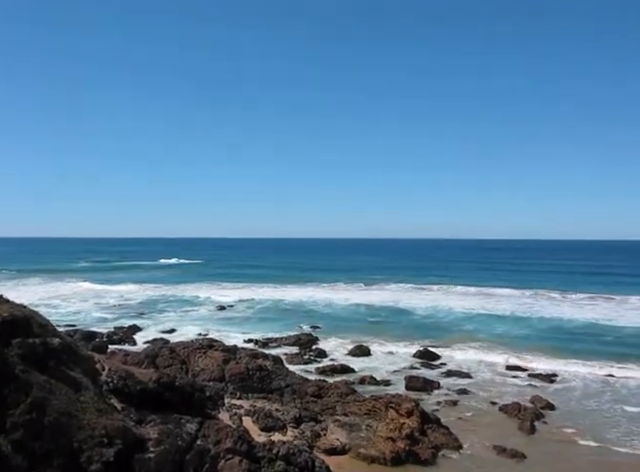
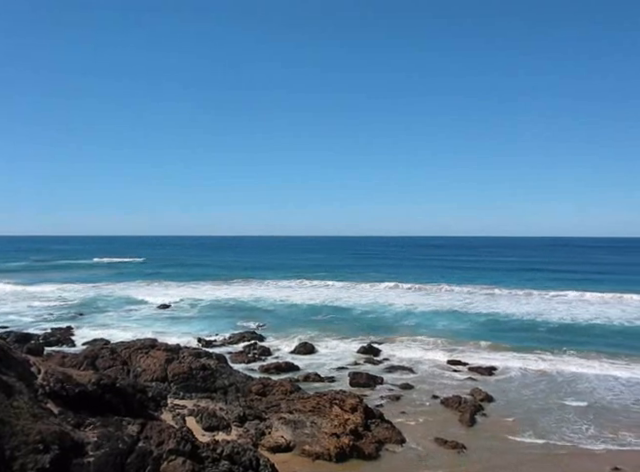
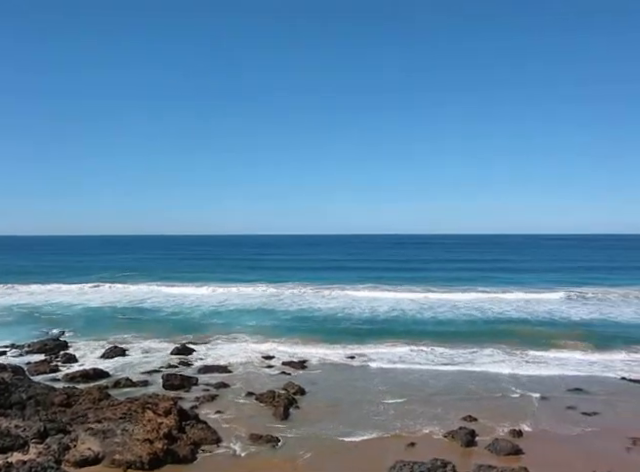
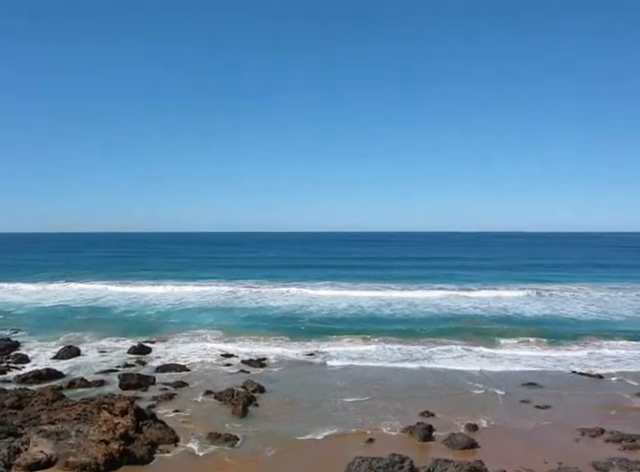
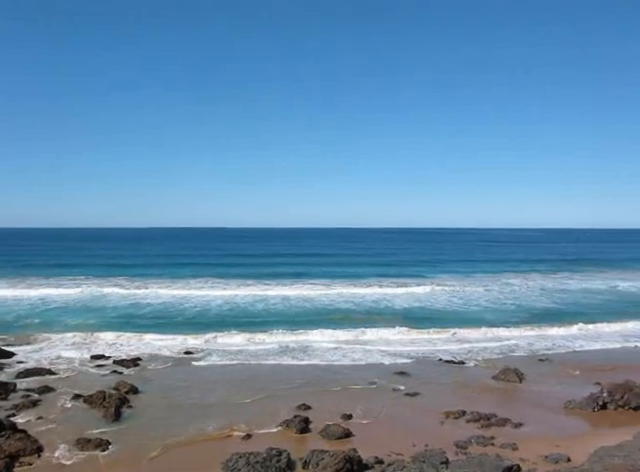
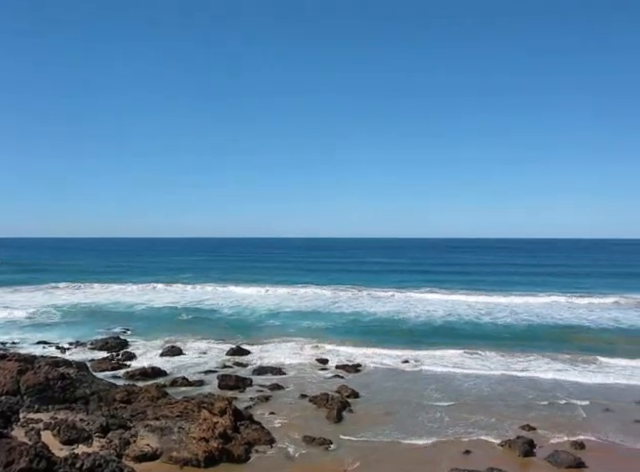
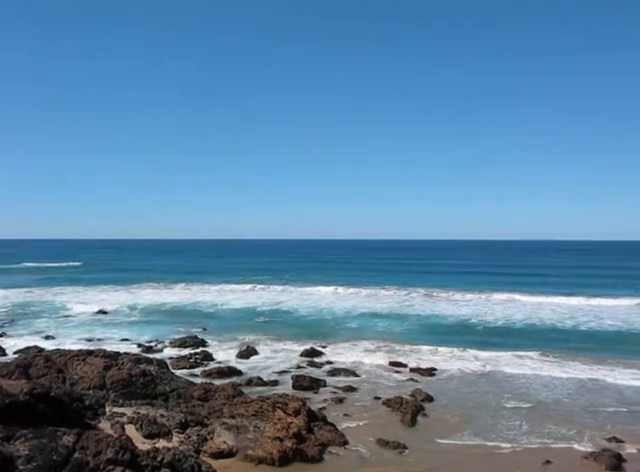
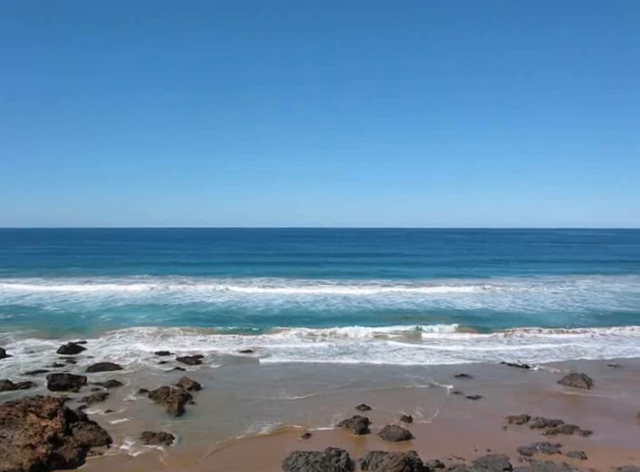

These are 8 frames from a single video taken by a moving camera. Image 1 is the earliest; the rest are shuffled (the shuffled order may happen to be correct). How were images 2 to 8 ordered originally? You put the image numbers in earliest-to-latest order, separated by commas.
2, 7, 6, 3, 4, 8, 5
